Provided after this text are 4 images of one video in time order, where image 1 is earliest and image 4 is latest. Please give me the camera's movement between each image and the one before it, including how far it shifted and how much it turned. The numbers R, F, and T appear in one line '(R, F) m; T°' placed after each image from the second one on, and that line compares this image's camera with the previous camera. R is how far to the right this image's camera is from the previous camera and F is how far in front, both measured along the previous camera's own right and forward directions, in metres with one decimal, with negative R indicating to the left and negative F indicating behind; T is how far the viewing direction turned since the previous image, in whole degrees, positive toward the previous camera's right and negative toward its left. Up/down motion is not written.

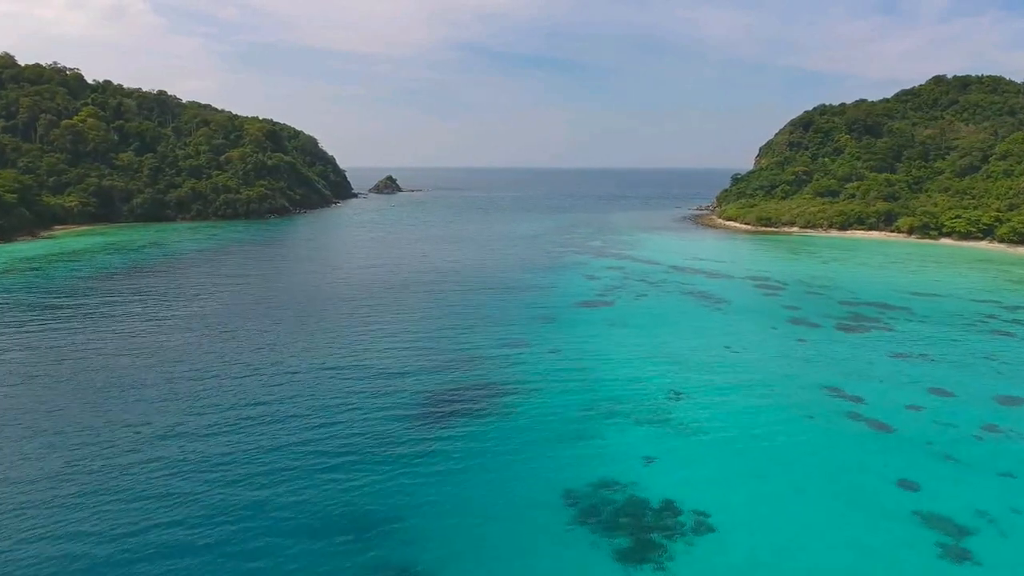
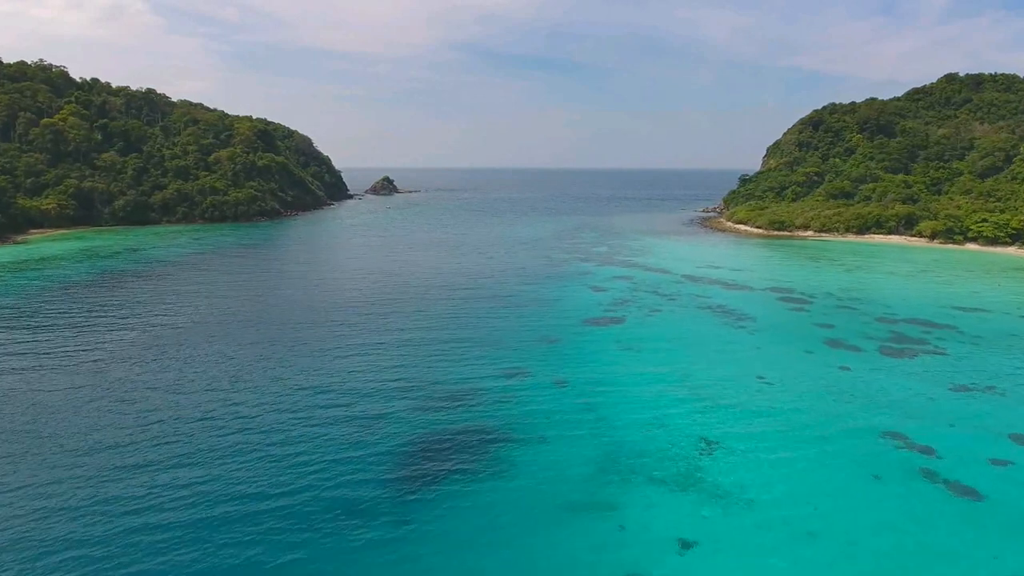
(0.0, +3.5) m; 0°
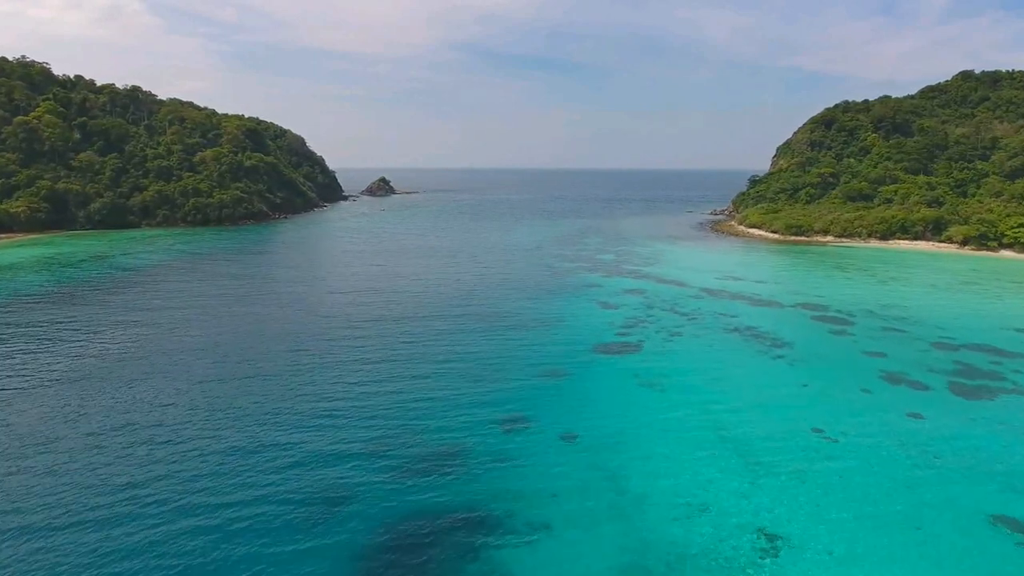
(+0.1, +4.2) m; 0°
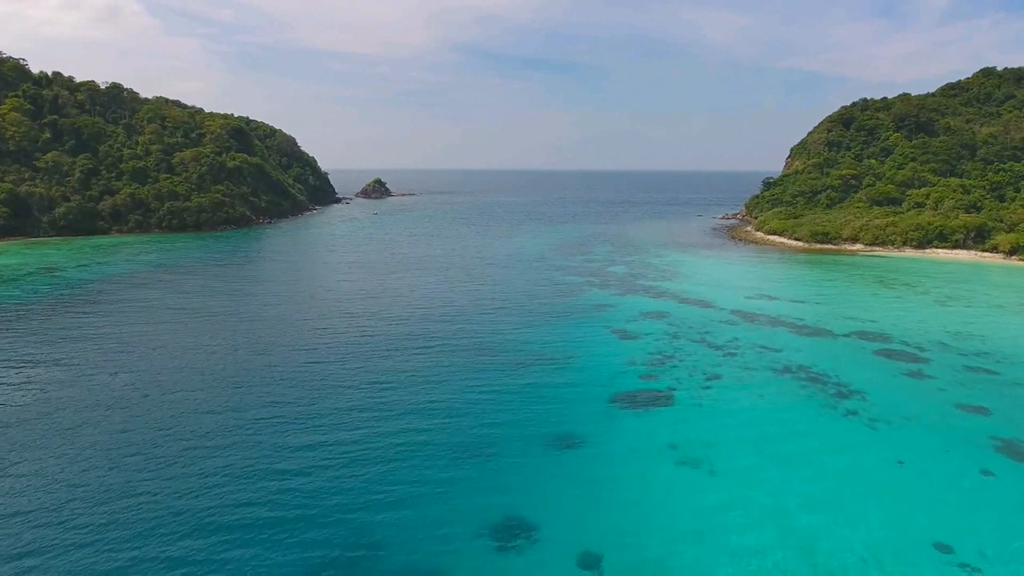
(0.0, +5.3) m; 0°
